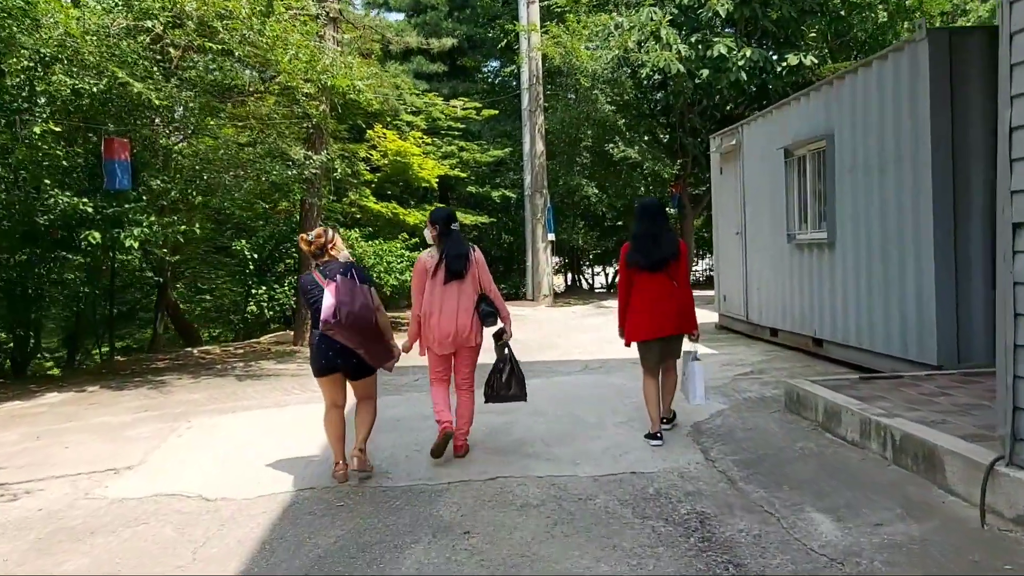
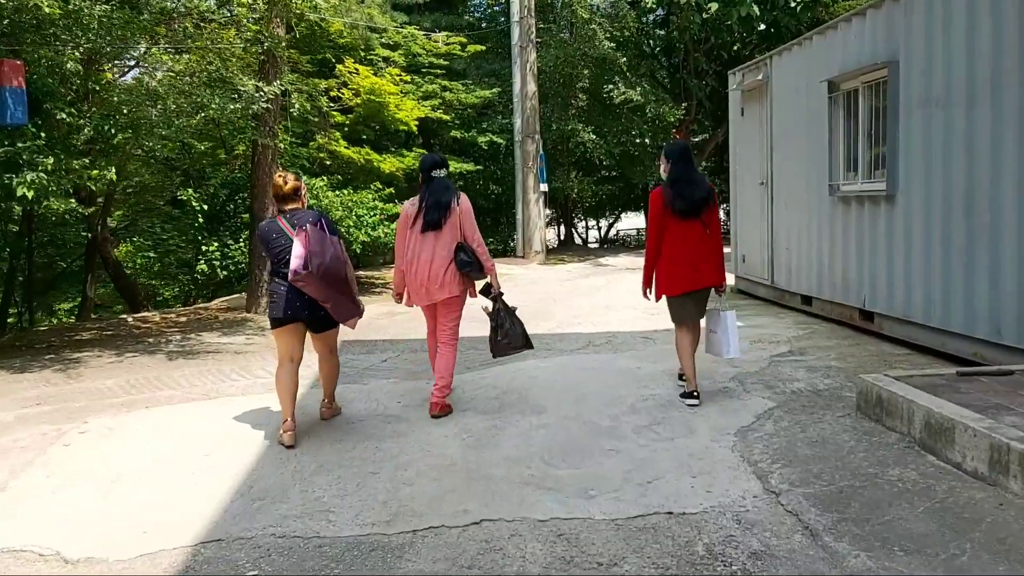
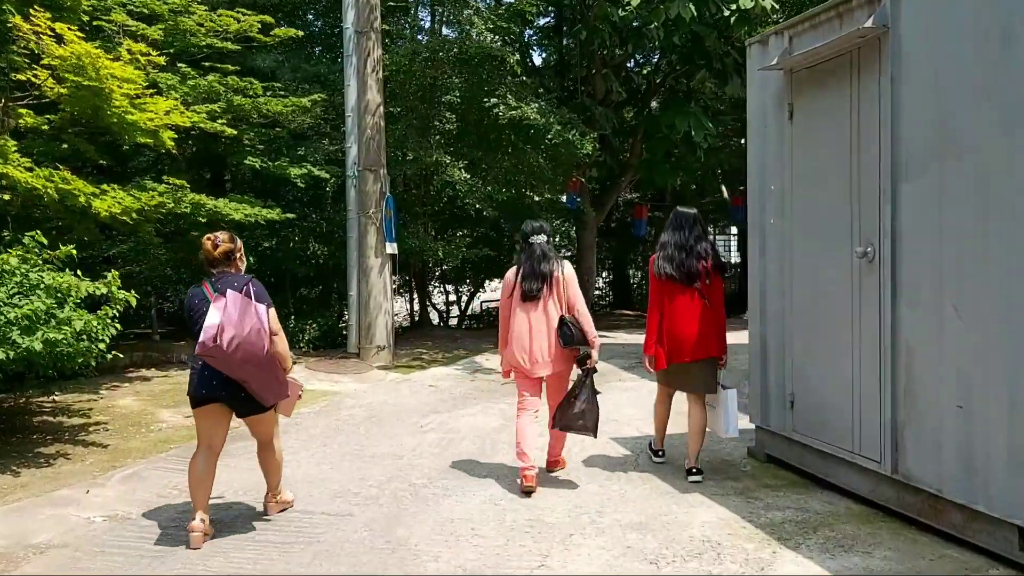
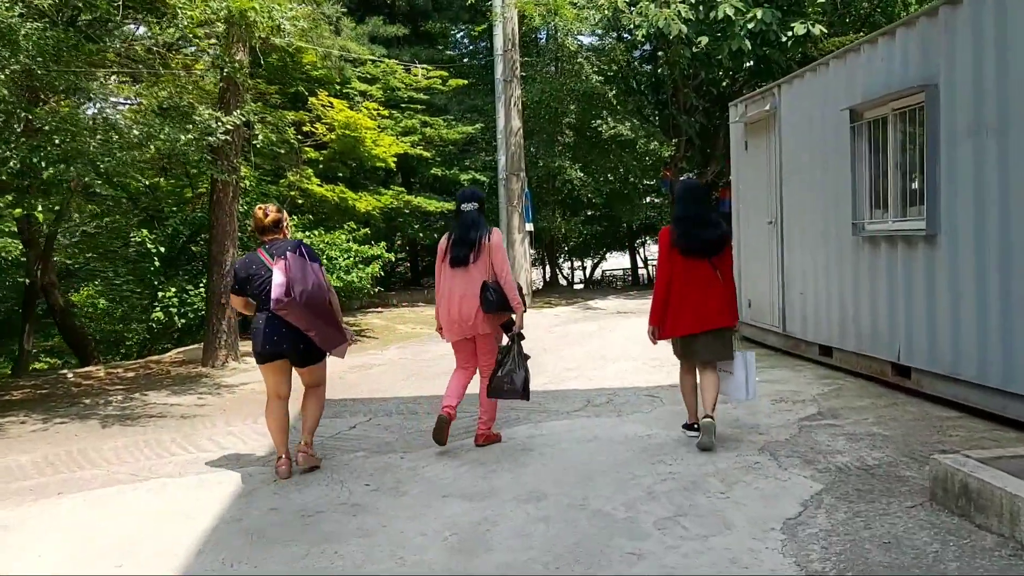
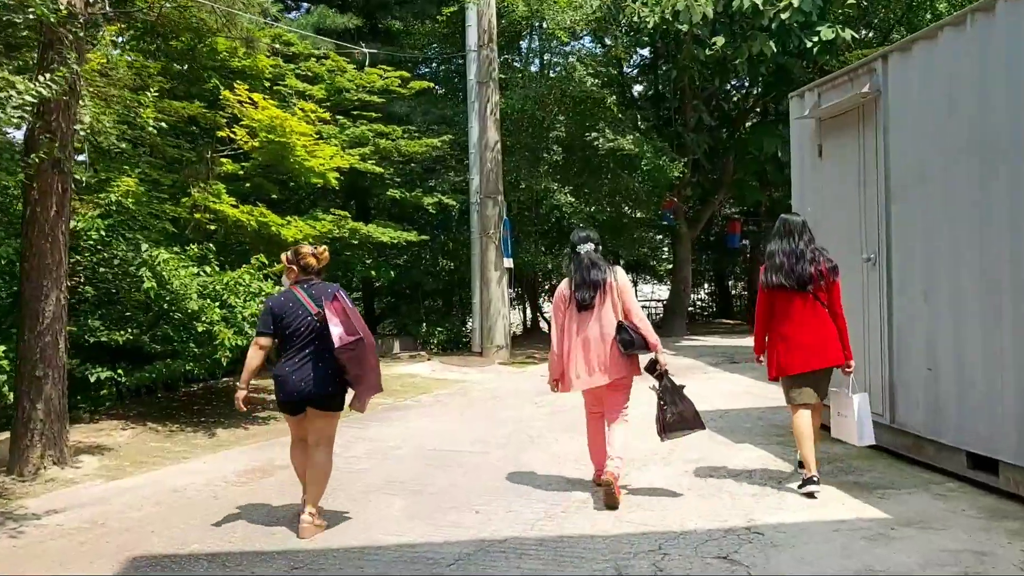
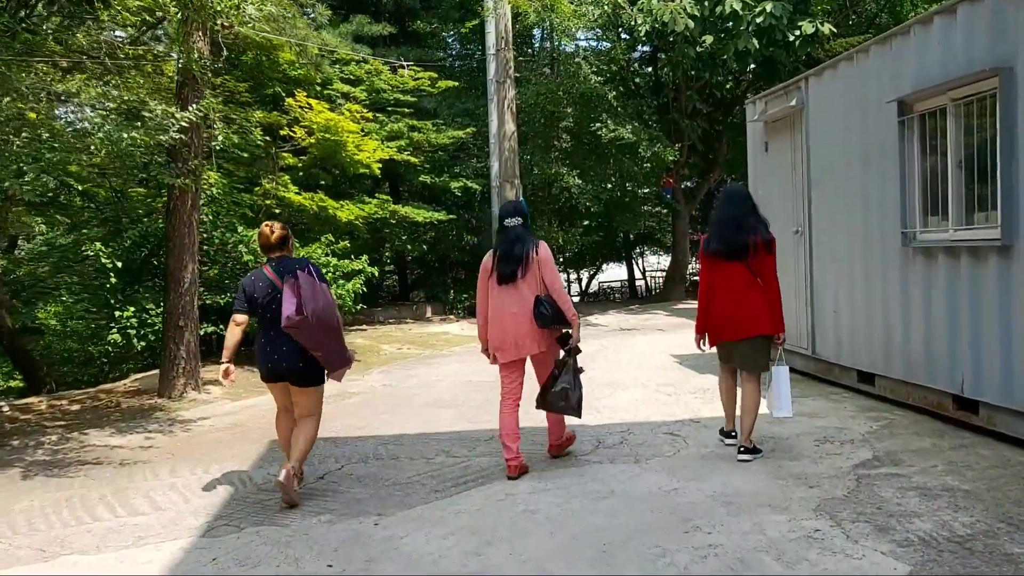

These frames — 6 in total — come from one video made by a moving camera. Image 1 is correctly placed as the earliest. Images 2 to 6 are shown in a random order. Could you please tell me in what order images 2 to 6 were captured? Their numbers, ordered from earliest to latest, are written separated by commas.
2, 4, 6, 5, 3
